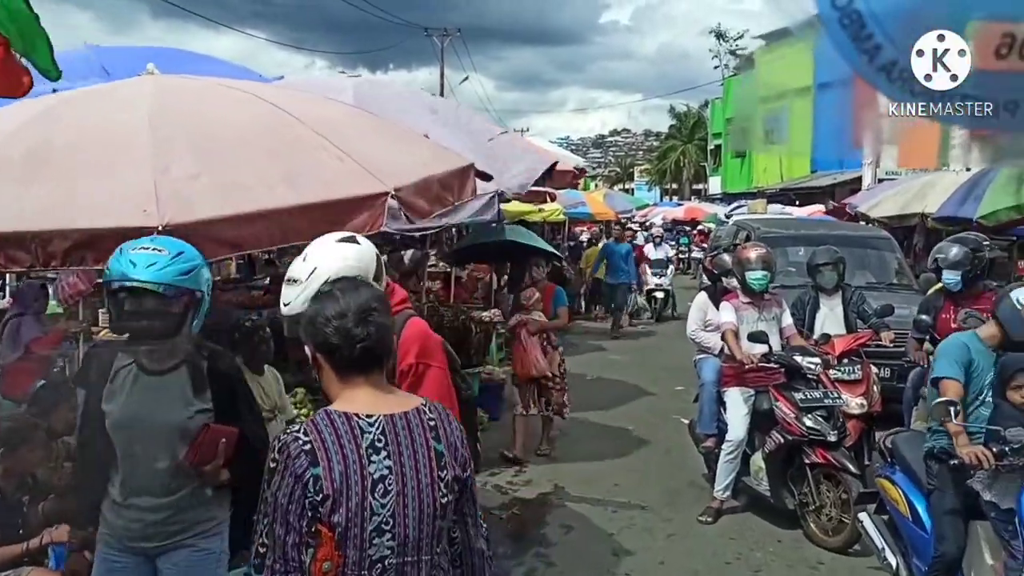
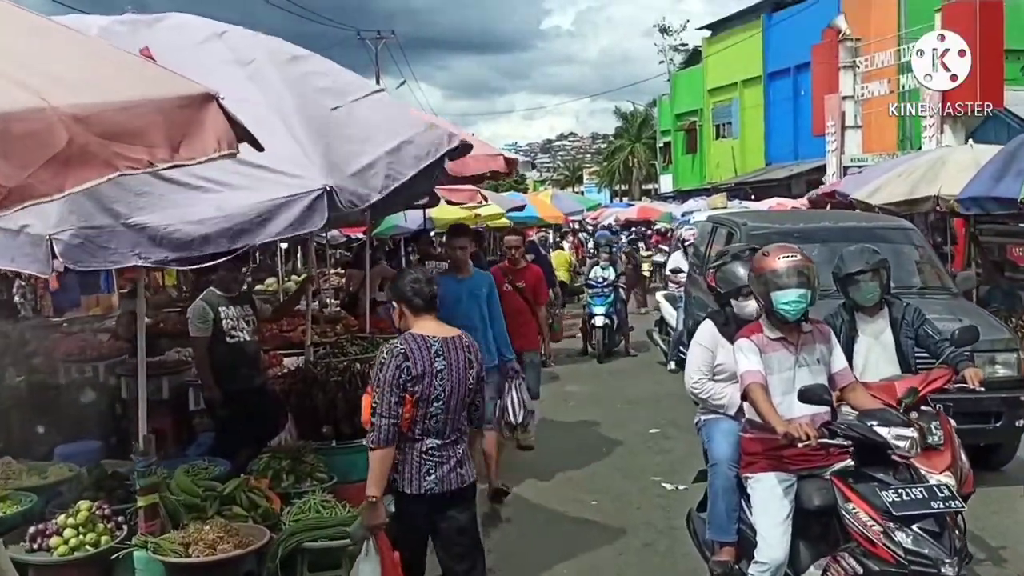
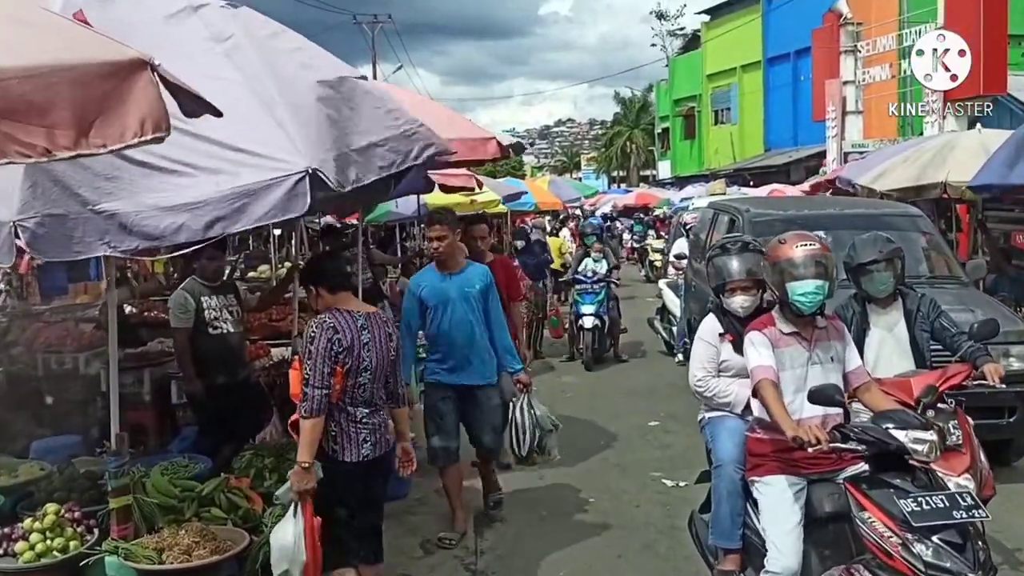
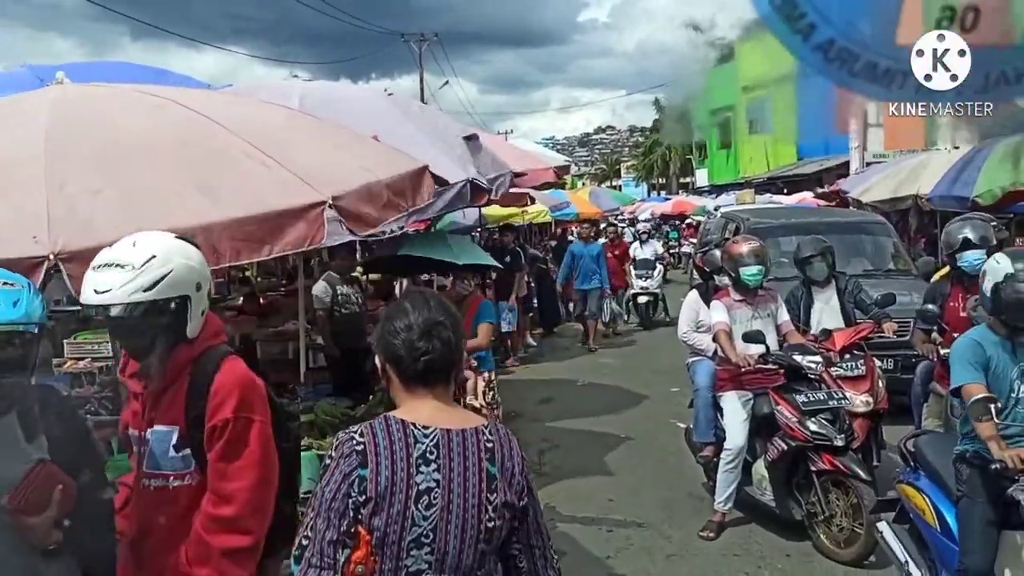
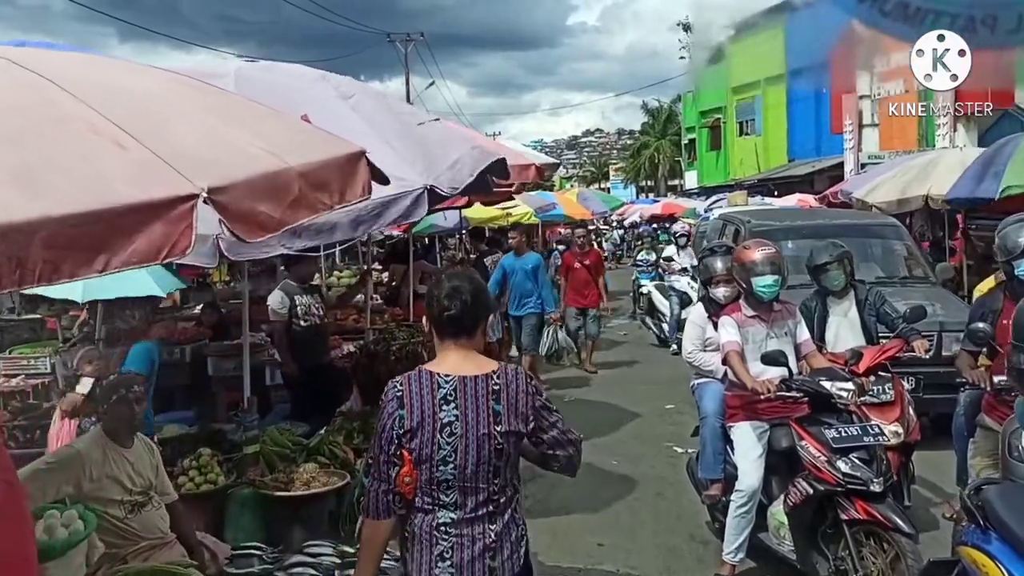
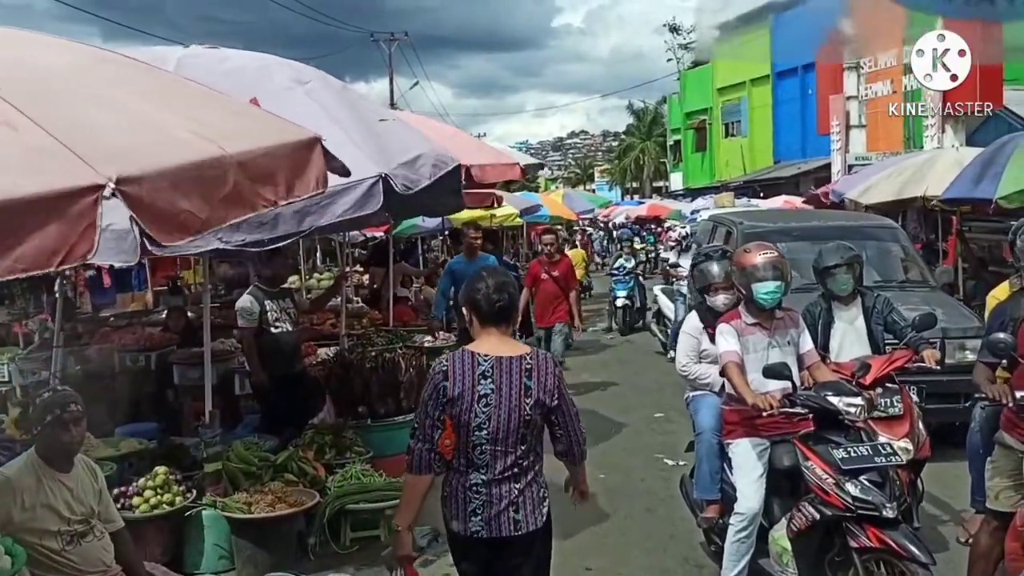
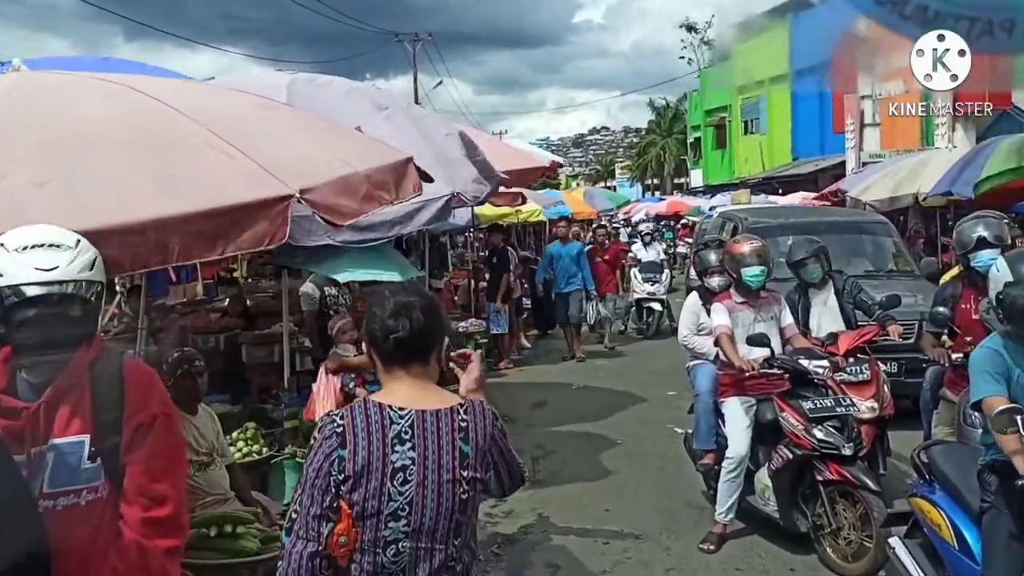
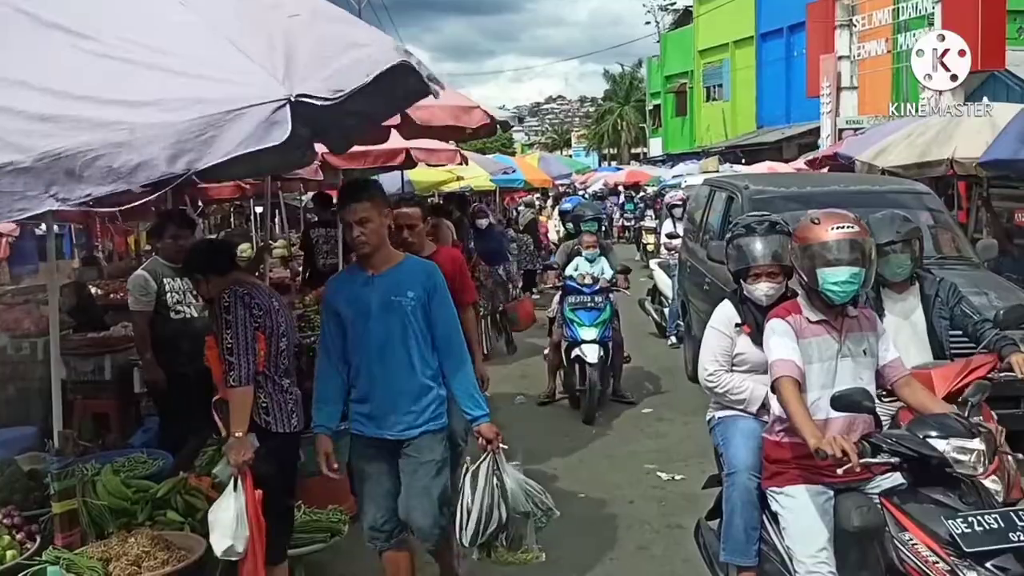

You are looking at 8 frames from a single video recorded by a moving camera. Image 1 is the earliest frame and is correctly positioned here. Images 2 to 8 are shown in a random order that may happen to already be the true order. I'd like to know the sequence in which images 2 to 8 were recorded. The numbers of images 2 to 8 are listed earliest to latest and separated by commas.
4, 7, 5, 6, 2, 3, 8
